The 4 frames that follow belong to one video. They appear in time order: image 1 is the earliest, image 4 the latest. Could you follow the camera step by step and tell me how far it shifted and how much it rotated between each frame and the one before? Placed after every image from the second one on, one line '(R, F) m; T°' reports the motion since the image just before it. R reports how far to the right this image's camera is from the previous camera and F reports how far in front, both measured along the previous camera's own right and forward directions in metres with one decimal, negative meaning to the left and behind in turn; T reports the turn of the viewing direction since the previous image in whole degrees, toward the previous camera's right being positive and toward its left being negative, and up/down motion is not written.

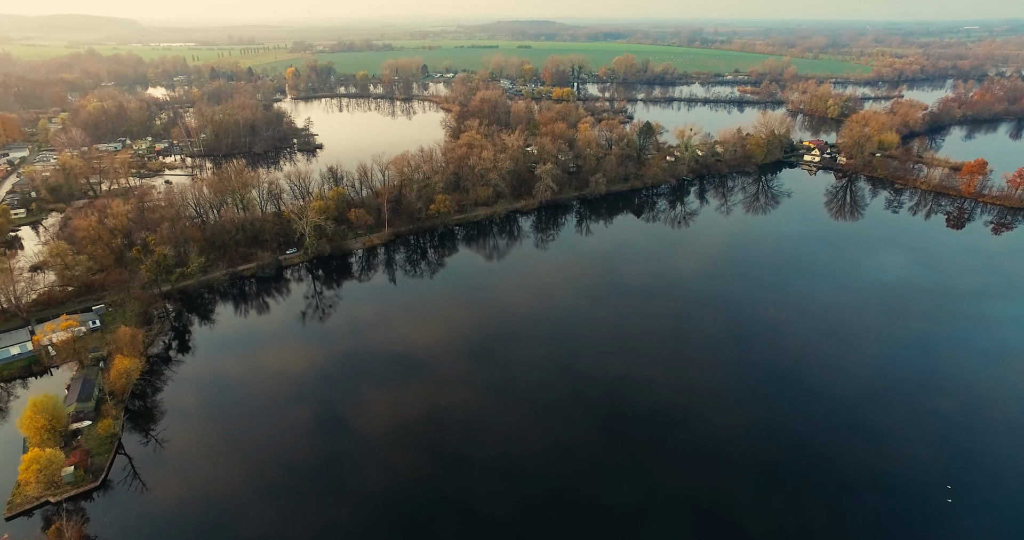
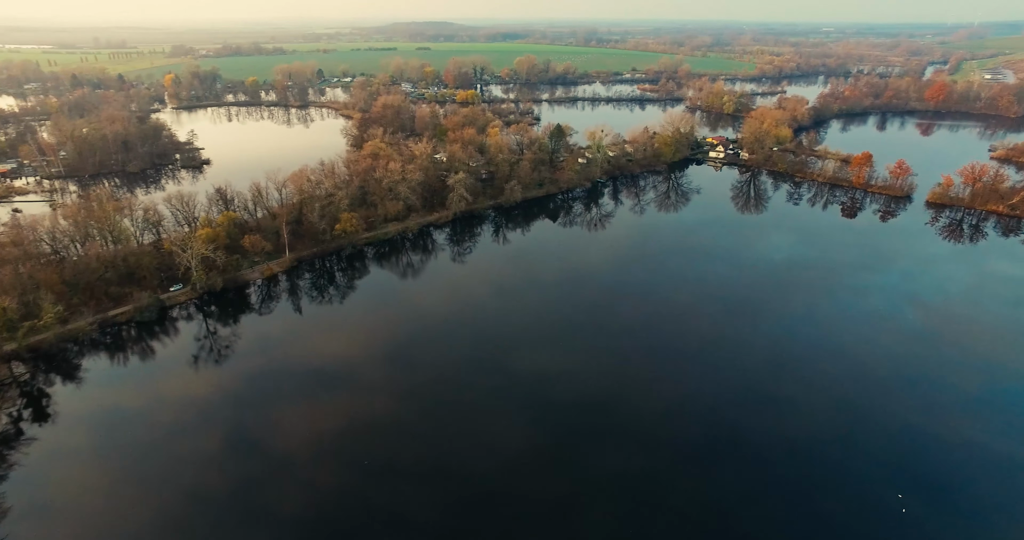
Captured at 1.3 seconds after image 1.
(-0.2, +1.8) m; +8°
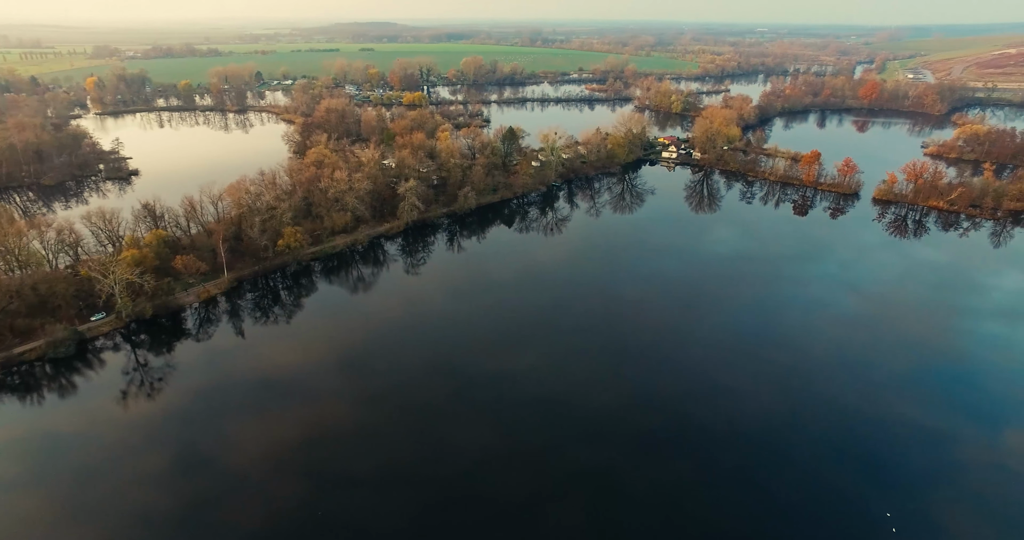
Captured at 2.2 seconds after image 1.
(-0.2, +1.3) m; +5°
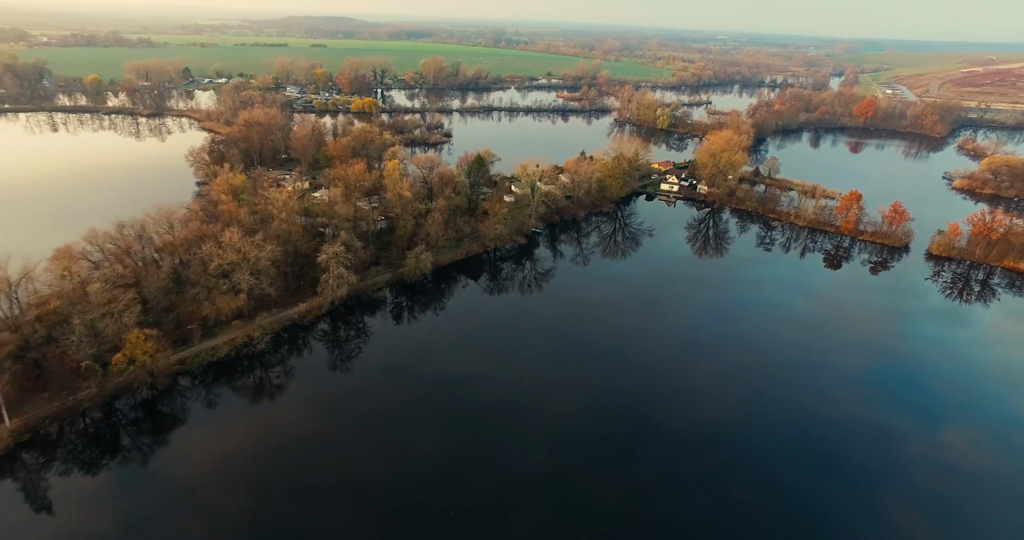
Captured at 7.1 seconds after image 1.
(-0.4, +9.6) m; +4°
